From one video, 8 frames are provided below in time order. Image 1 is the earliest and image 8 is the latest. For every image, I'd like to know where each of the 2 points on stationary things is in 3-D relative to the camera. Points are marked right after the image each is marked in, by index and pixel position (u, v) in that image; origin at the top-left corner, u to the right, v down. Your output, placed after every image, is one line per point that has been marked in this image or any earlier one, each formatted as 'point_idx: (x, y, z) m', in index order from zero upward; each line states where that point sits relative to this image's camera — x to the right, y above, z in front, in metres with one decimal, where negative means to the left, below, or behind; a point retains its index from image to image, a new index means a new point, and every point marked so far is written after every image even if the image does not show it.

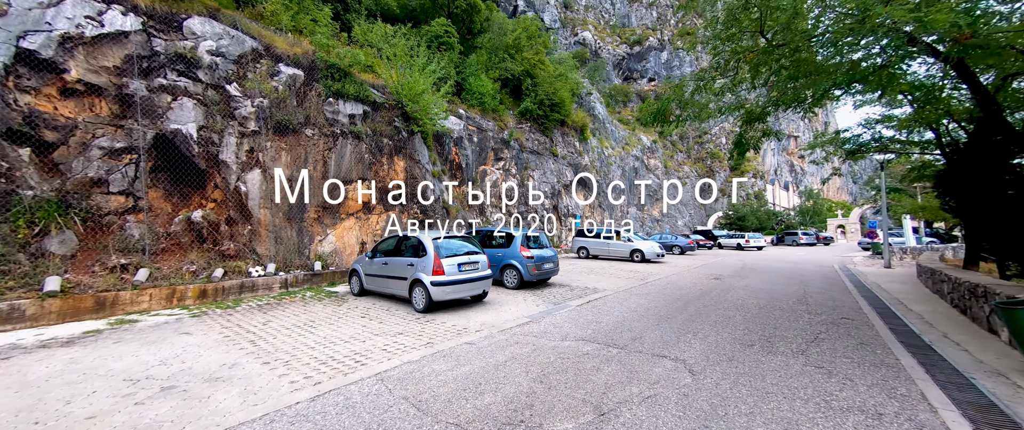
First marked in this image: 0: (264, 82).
0: (-6.2, +3.3, +8.6) m
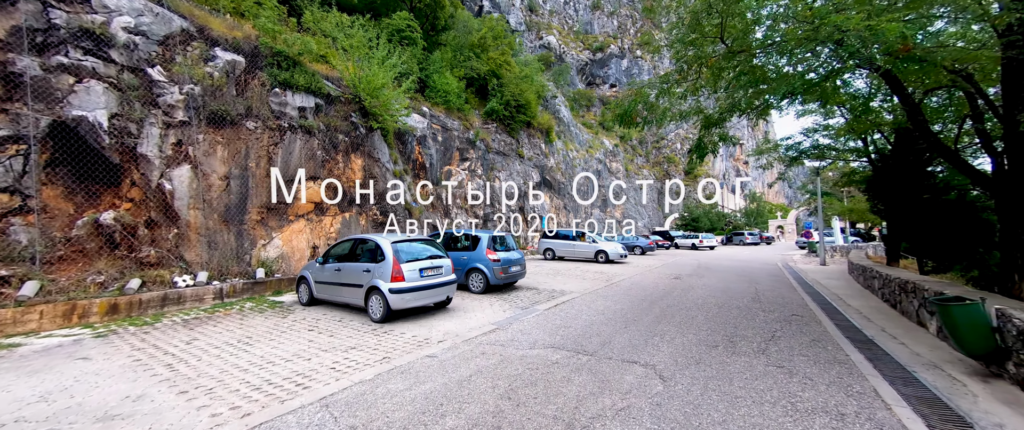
0: (-7.0, +3.3, +7.6) m
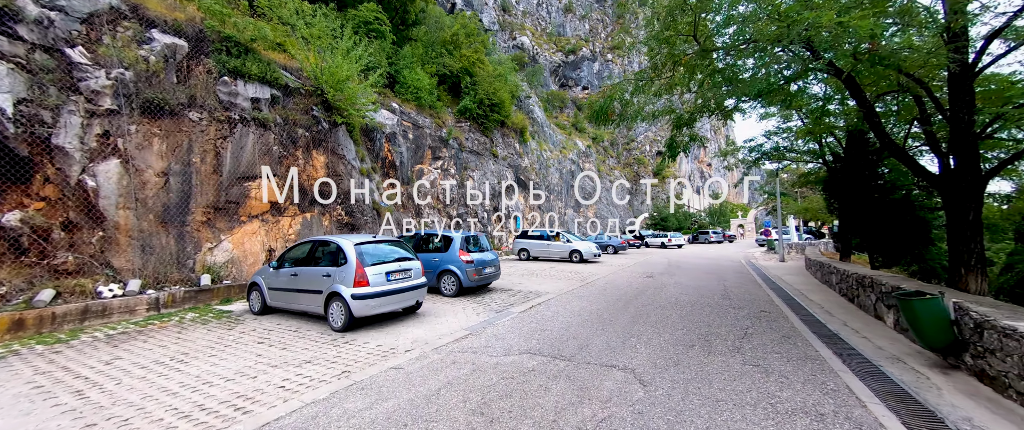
0: (-7.6, +3.3, +6.8) m
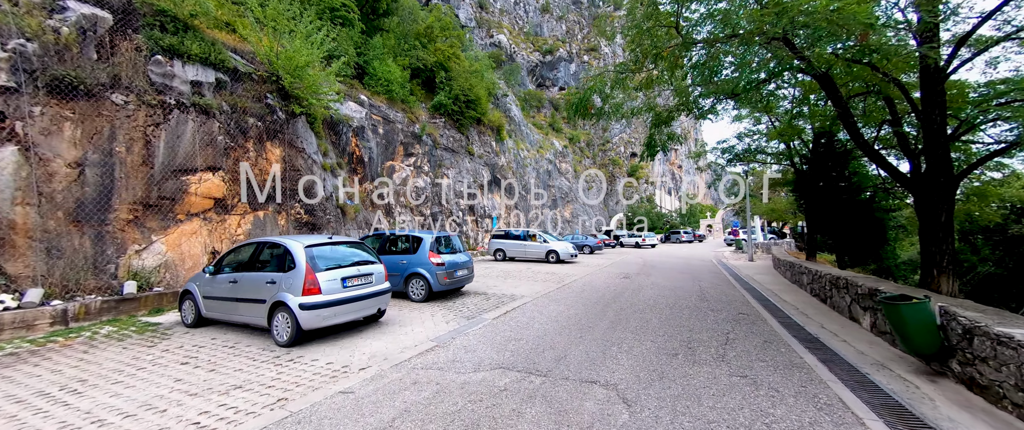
0: (-8.1, +3.3, +5.8) m
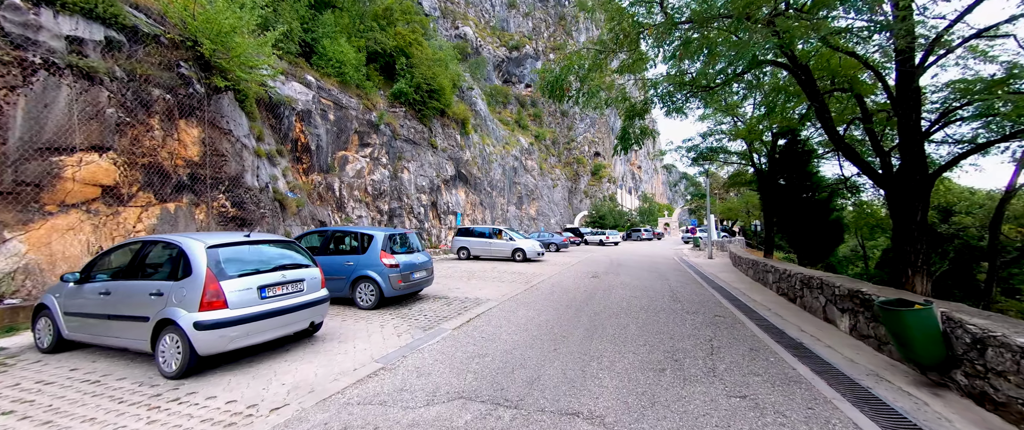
0: (-8.5, +3.5, +4.1) m
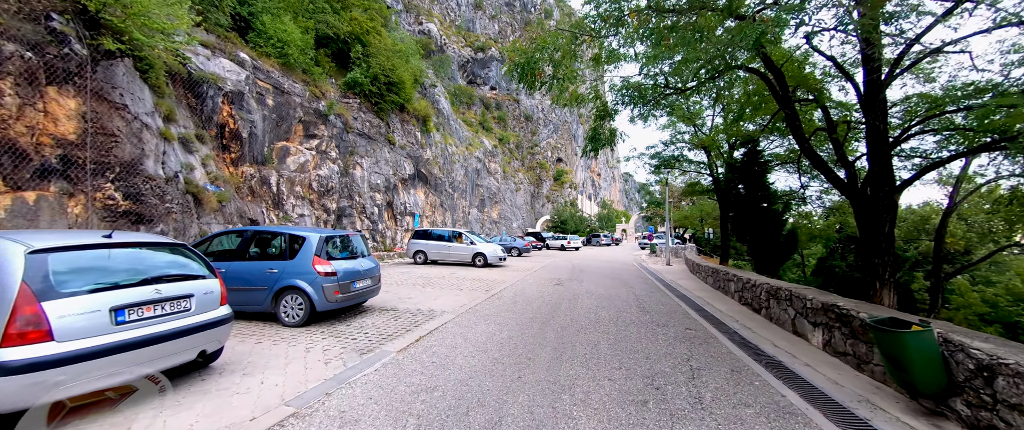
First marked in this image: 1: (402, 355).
0: (-8.8, +3.6, +2.4) m
1: (-1.5, -1.9, +4.8) m
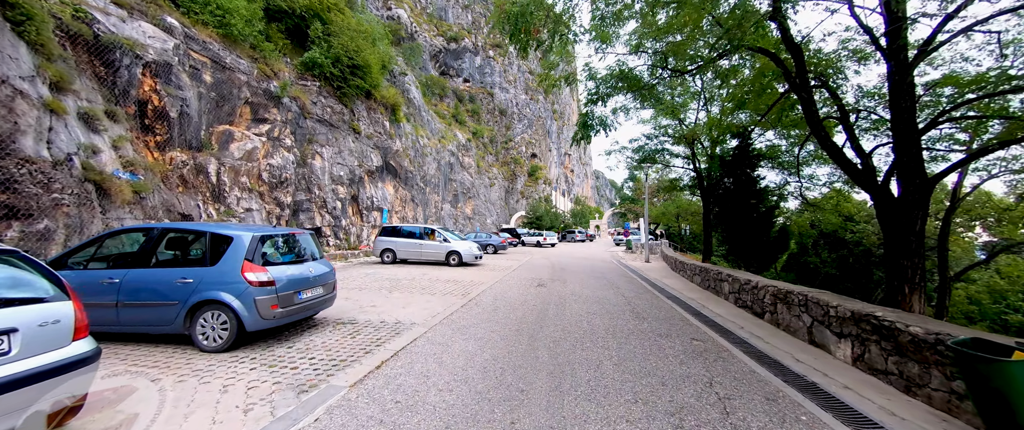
0: (-8.7, +3.7, +0.7) m
1: (-1.7, -1.9, +3.6) m
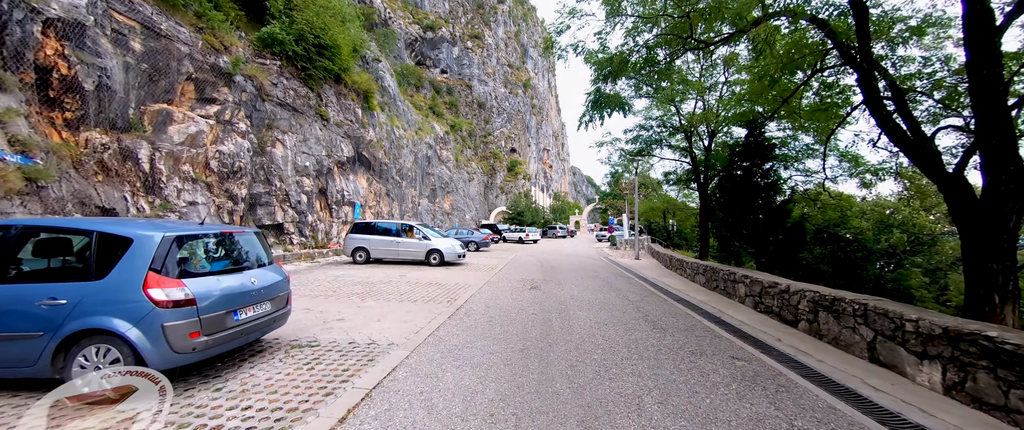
0: (-8.3, +3.7, -1.1) m
1: (-1.5, -1.8, +2.4) m
